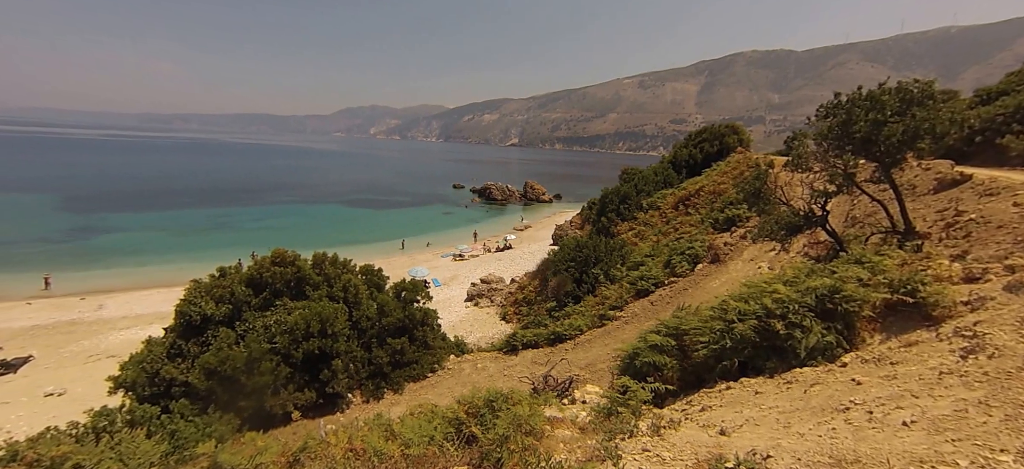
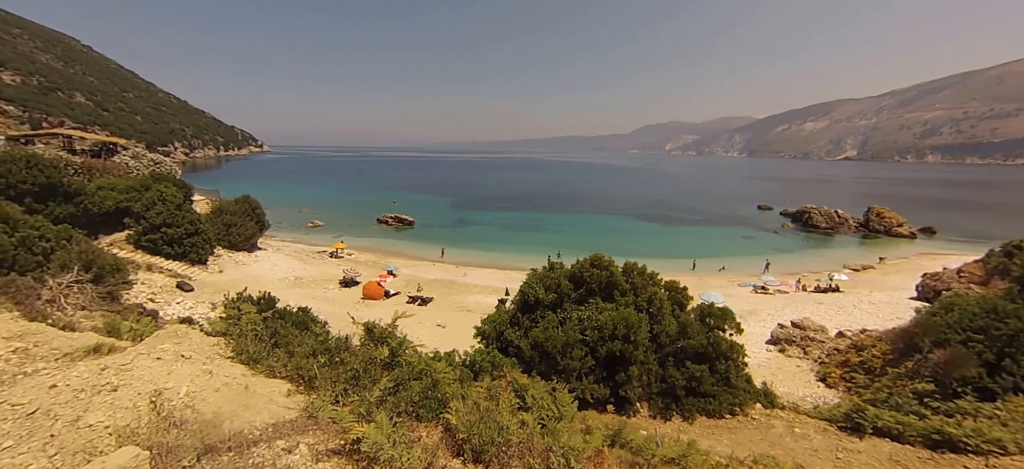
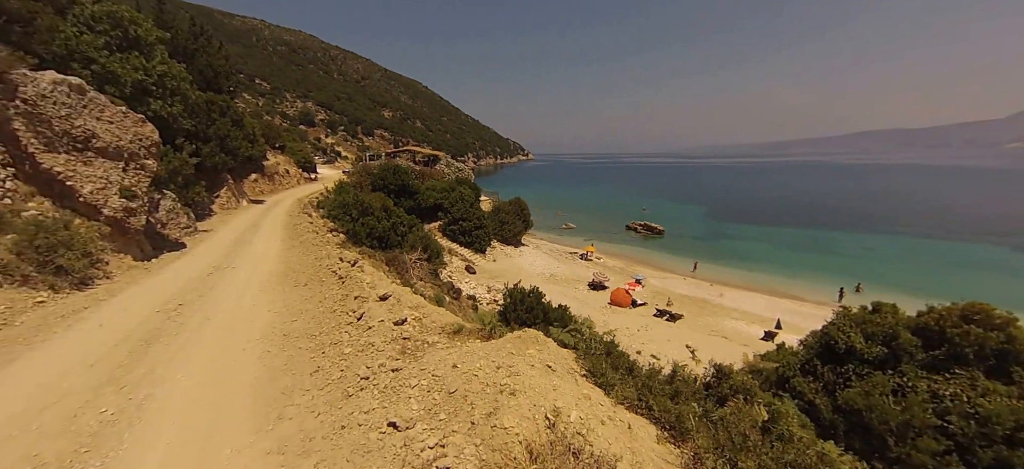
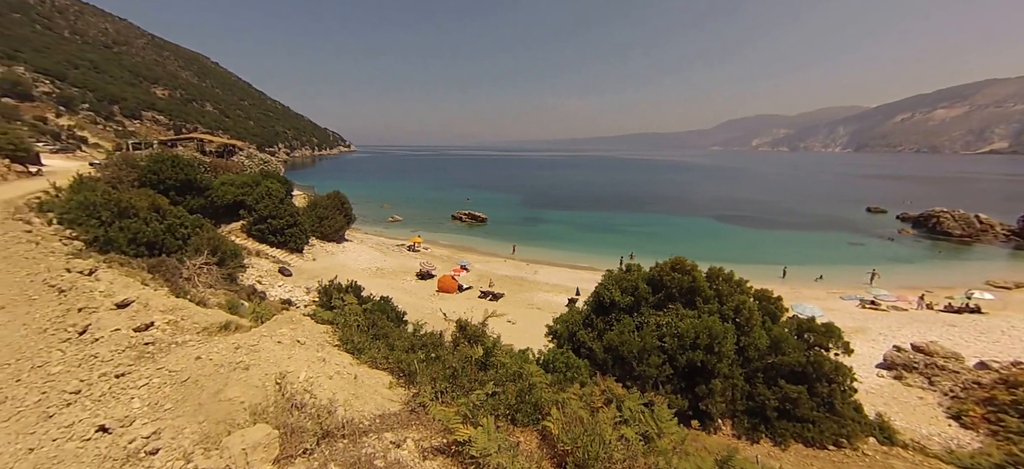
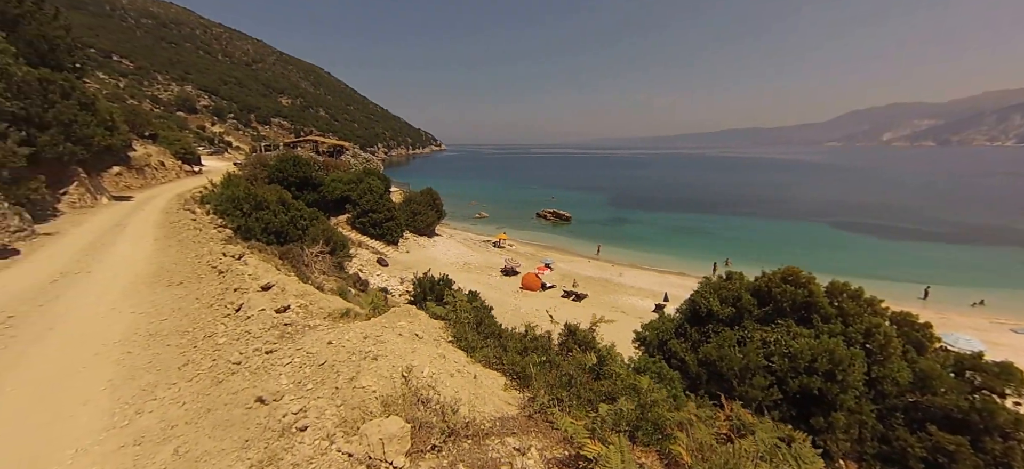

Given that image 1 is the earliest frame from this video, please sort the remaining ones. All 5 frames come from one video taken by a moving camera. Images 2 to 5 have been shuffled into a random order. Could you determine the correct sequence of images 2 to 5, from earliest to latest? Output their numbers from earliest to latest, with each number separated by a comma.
2, 4, 5, 3
